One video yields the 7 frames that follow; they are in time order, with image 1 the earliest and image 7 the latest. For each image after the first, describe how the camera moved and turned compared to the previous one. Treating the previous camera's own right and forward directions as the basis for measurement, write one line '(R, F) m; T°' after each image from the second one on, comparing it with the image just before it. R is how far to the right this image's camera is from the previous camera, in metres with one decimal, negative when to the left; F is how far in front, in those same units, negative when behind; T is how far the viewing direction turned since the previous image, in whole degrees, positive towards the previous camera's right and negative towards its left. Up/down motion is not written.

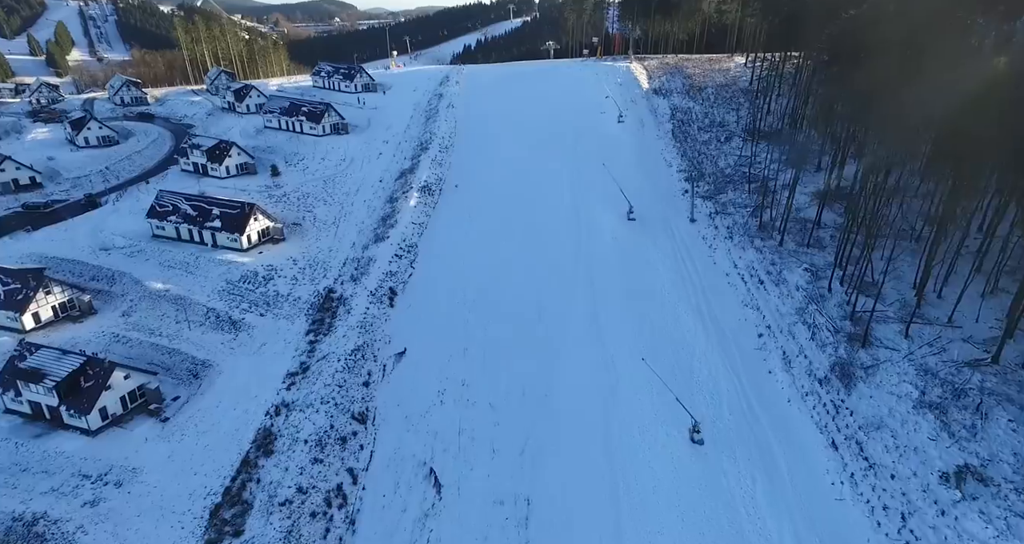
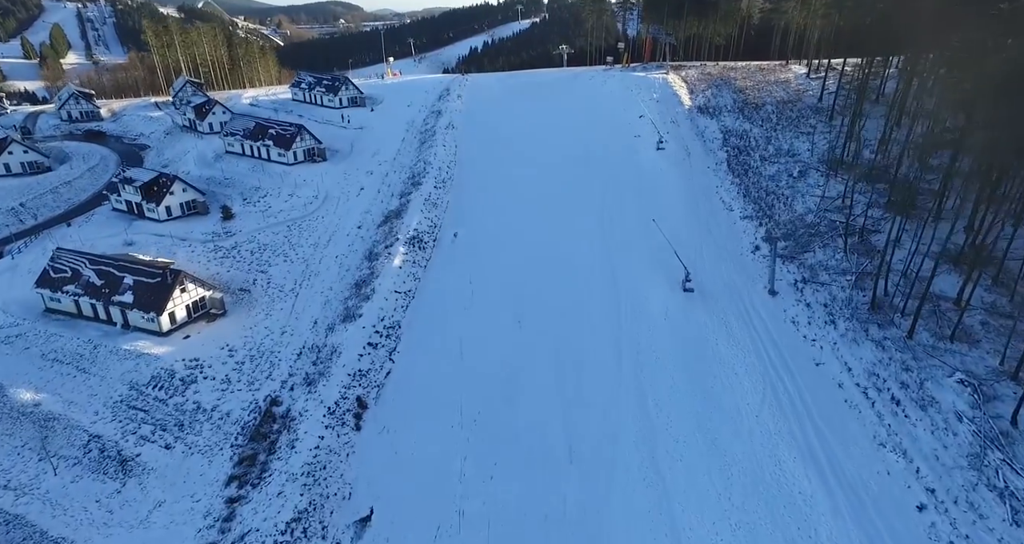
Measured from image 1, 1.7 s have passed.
(-0.5, +9.5) m; -1°
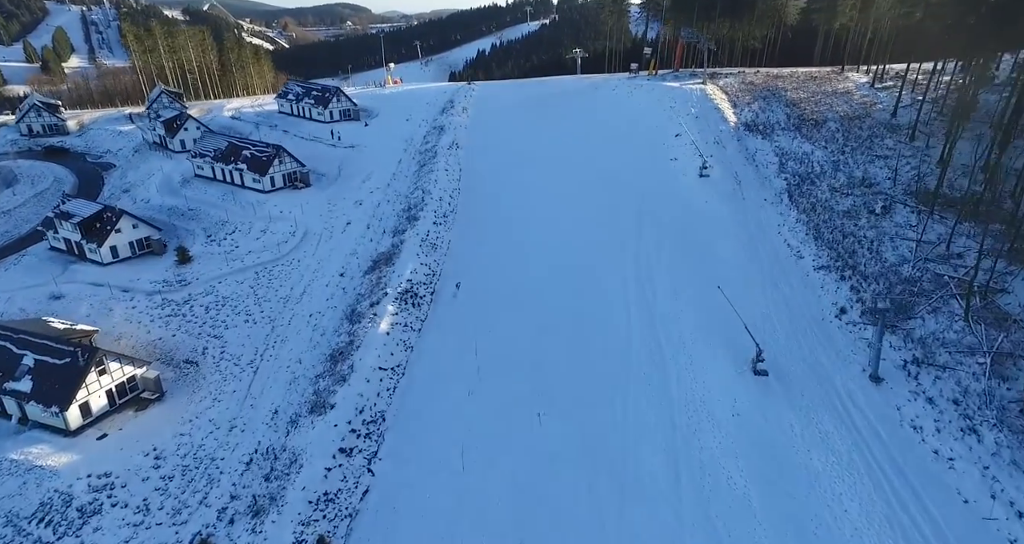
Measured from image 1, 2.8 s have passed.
(-0.4, +6.4) m; -1°
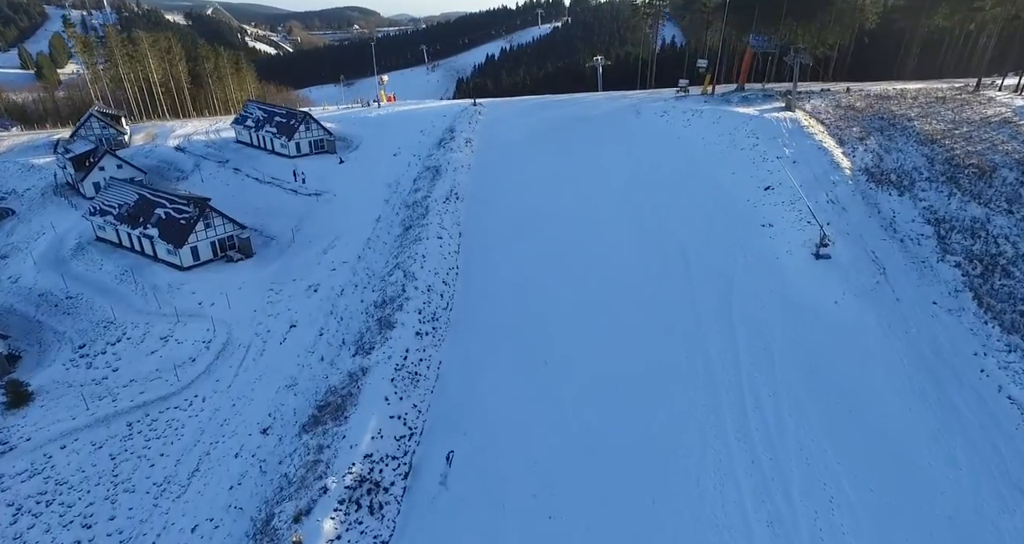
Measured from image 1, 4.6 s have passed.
(-0.6, +11.0) m; -1°
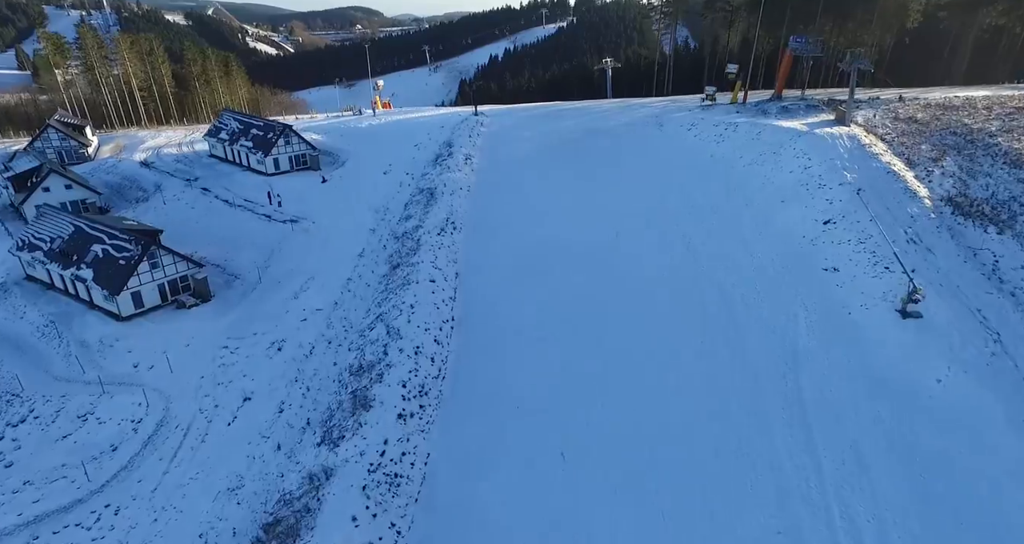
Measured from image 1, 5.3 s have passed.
(-0.1, +4.5) m; 0°
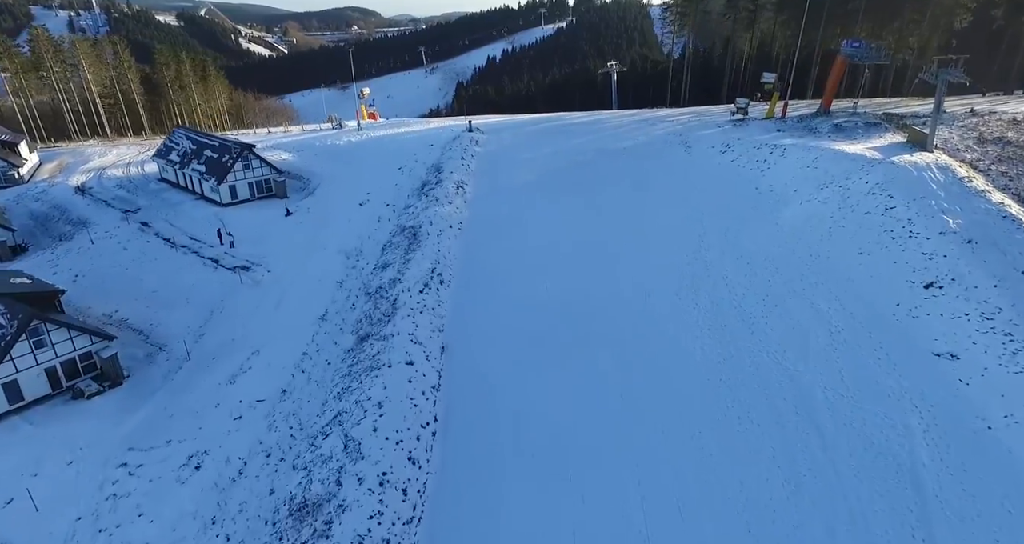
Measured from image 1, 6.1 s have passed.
(-0.1, +5.2) m; 0°
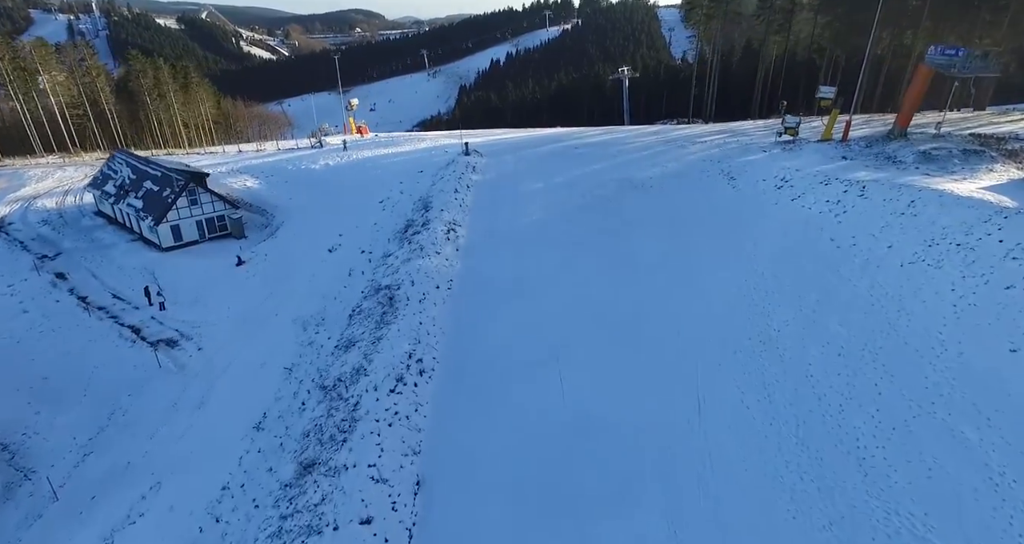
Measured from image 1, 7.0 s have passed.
(0.0, +5.3) m; -1°
